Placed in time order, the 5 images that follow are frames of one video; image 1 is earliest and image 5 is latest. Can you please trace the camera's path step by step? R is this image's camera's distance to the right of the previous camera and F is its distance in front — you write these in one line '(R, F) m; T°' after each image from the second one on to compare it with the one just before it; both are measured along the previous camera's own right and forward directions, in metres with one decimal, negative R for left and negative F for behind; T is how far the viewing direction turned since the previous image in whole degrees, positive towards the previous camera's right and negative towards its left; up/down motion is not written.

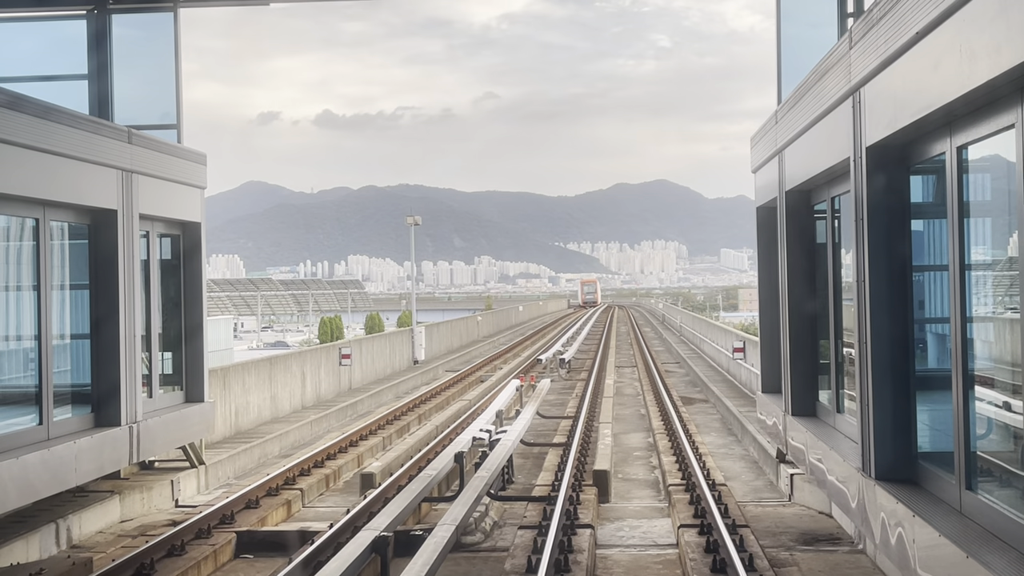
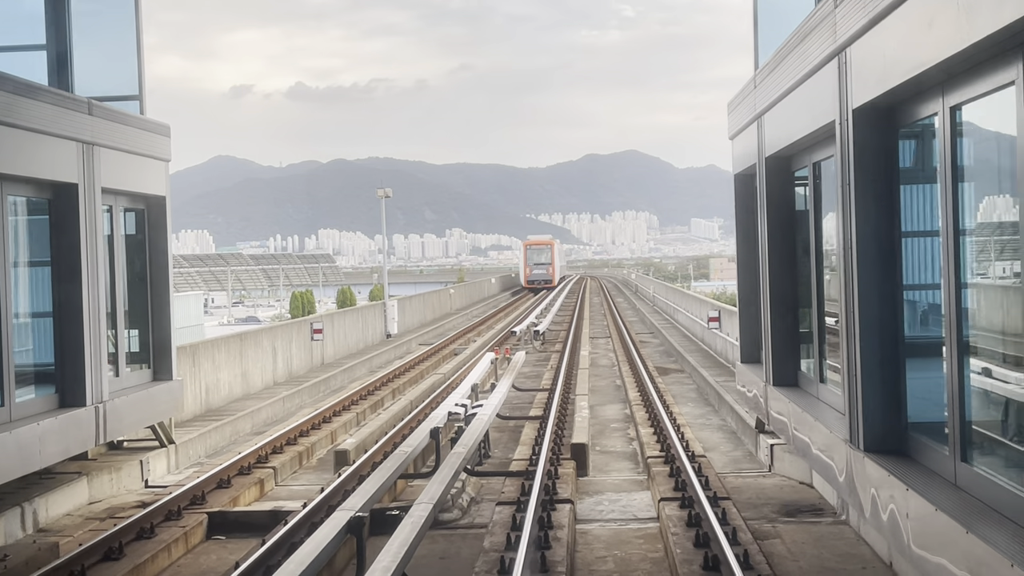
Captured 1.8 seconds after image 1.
(0.0, +0.2) m; +1°
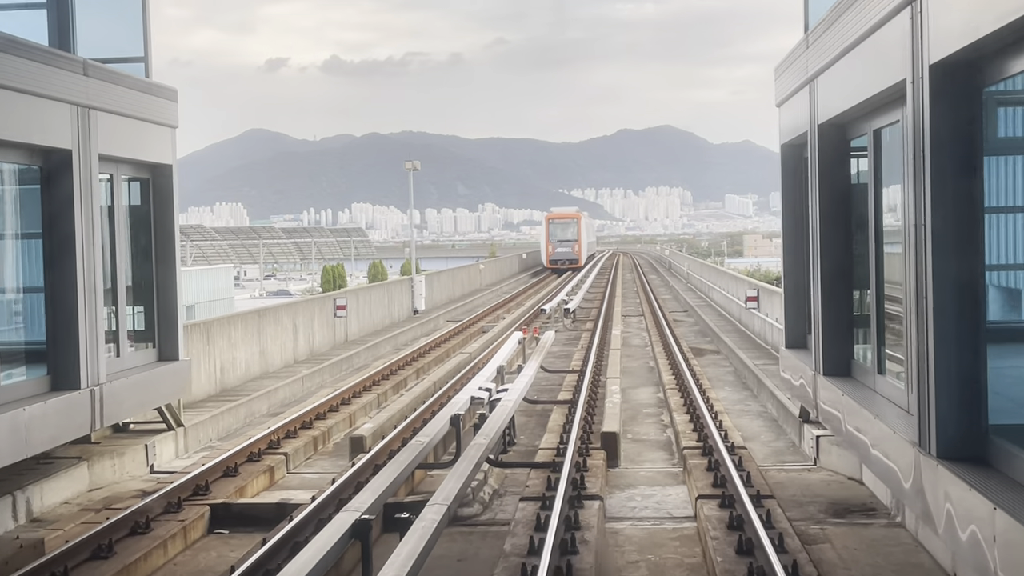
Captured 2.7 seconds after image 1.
(0.0, +0.6) m; -2°
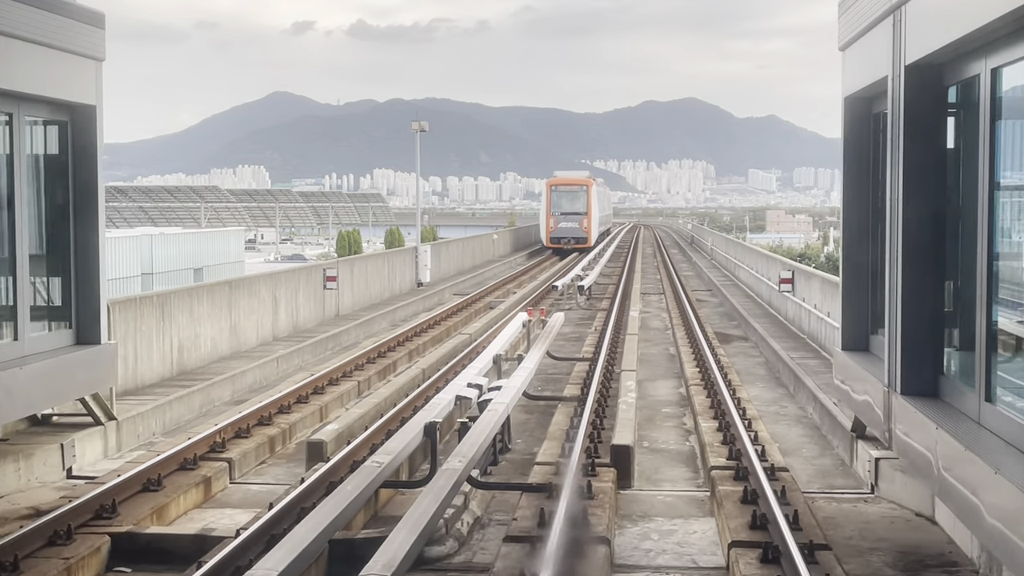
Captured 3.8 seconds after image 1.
(+0.1, +1.6) m; -1°
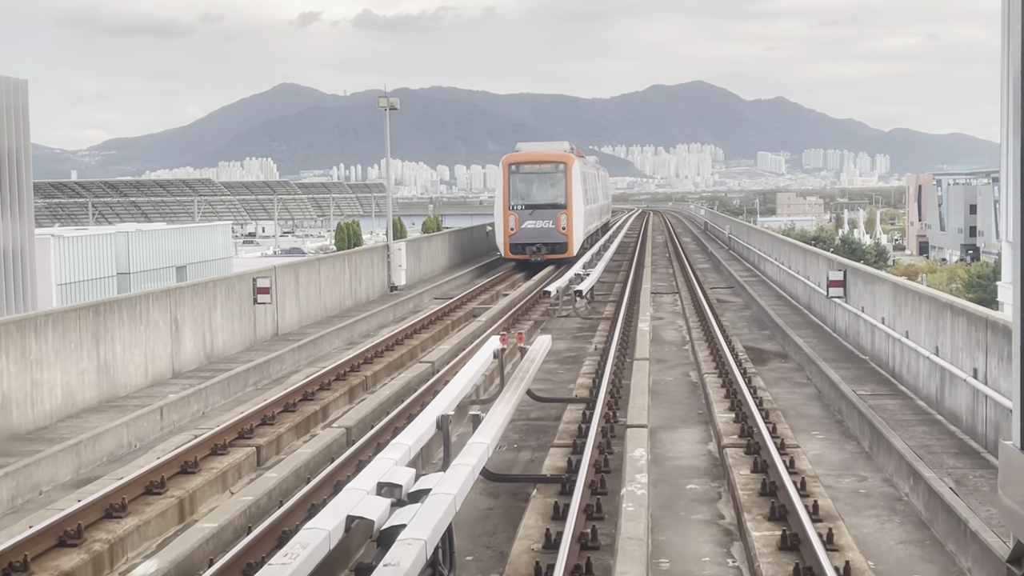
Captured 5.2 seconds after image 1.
(+0.3, +3.0) m; 0°
